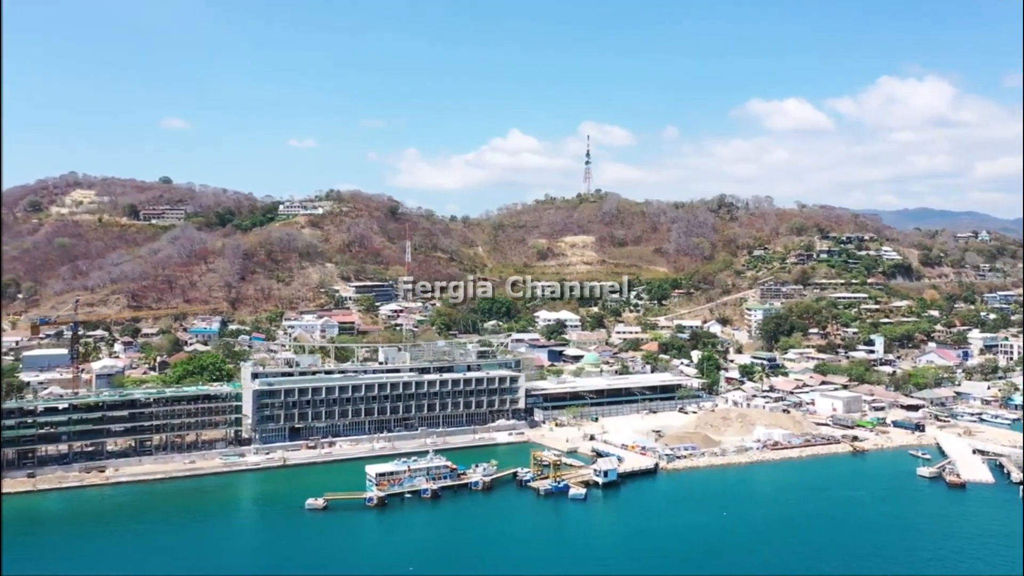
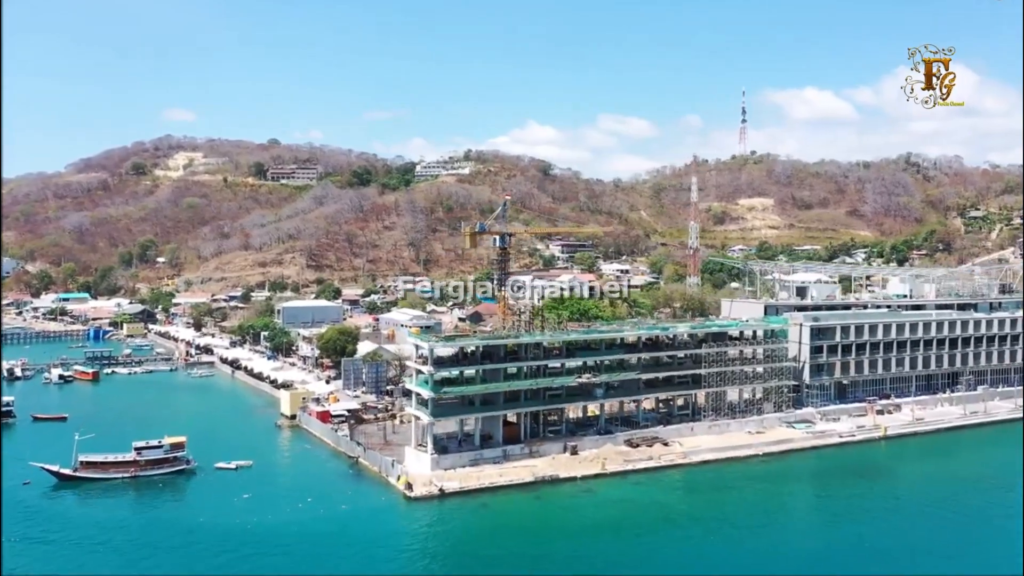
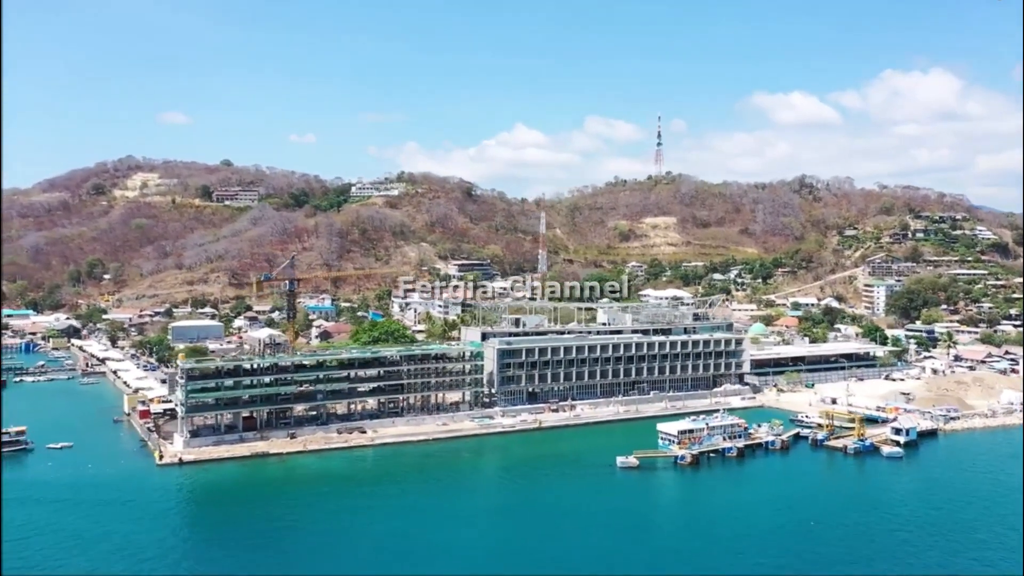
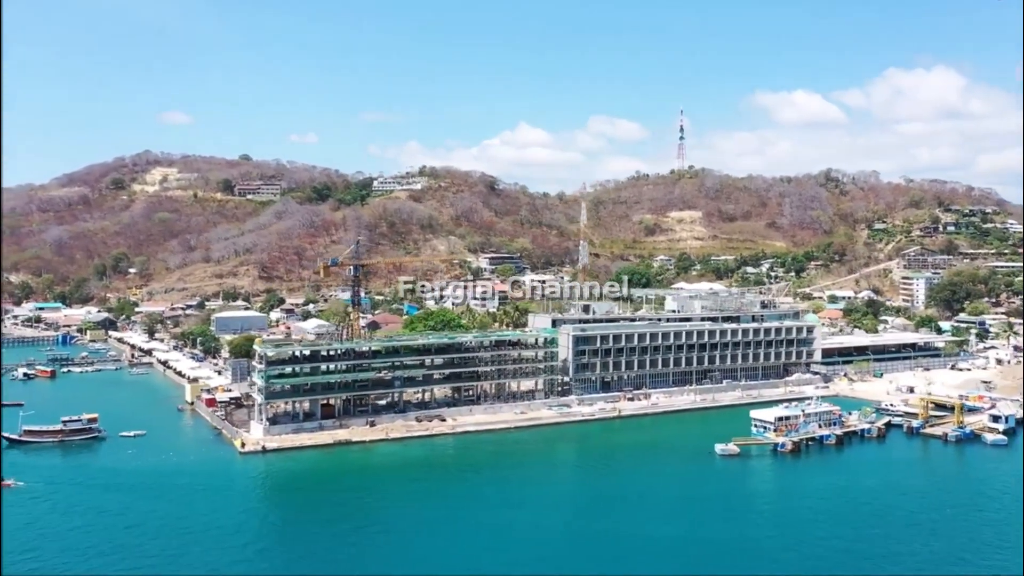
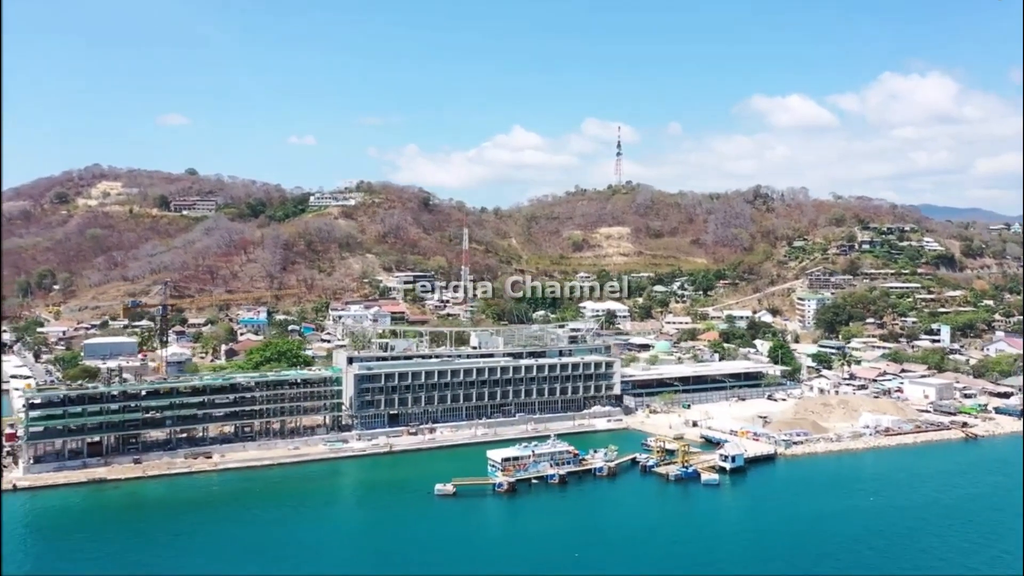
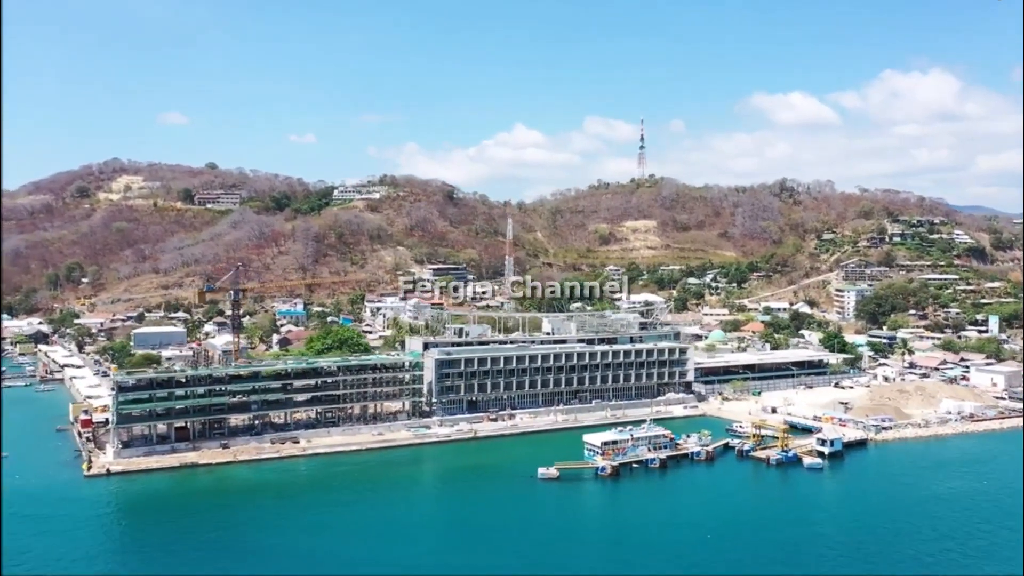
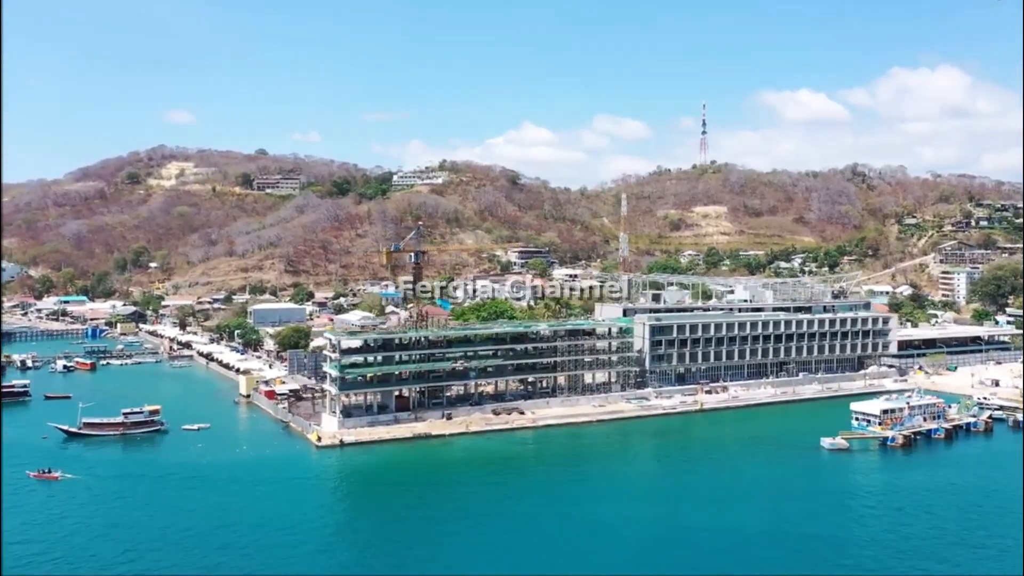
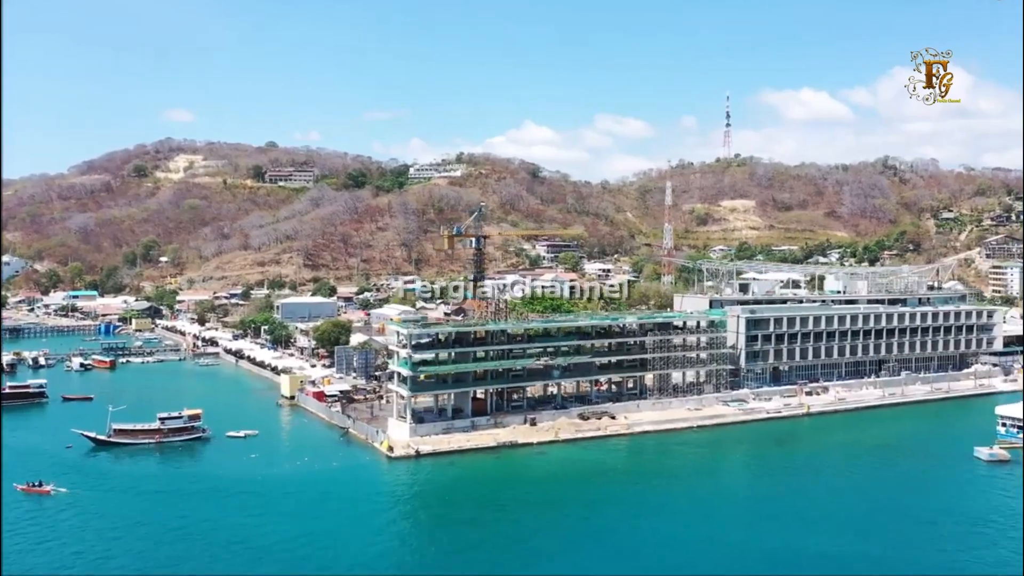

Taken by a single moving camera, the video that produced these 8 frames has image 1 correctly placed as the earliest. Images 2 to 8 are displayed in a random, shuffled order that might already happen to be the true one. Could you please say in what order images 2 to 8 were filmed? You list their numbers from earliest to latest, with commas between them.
5, 6, 3, 4, 7, 8, 2
